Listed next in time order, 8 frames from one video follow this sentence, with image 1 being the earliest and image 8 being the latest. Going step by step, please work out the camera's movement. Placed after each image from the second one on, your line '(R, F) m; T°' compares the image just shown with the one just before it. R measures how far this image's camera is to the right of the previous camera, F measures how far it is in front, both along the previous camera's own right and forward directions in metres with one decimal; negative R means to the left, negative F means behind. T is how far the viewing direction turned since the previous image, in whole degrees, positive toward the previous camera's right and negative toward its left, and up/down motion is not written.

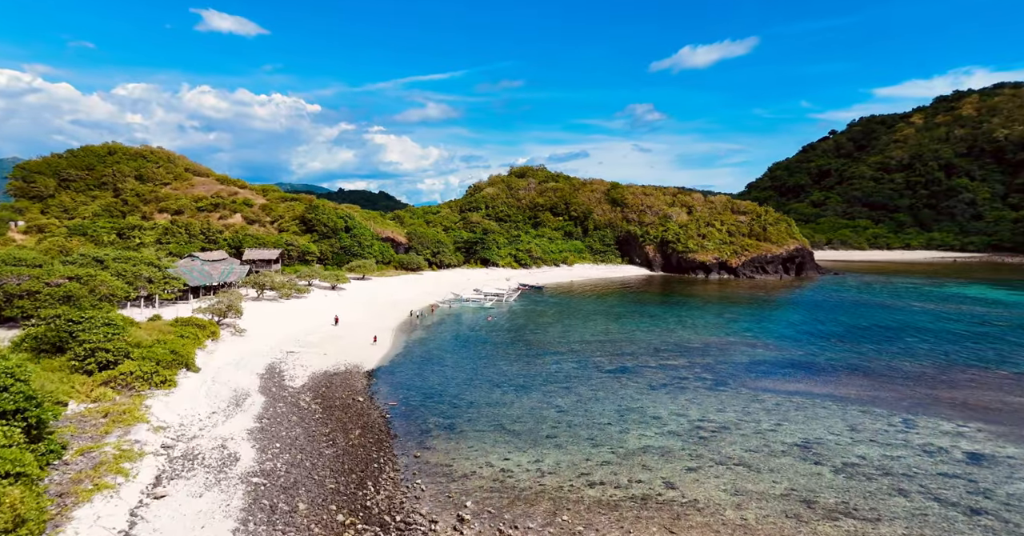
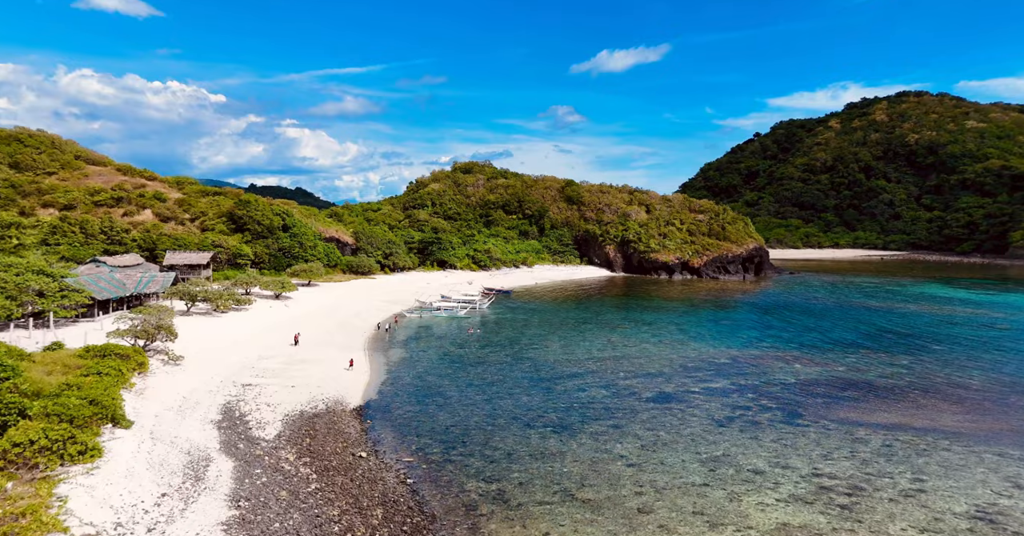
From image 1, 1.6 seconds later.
(-3.8, +5.1) m; +7°
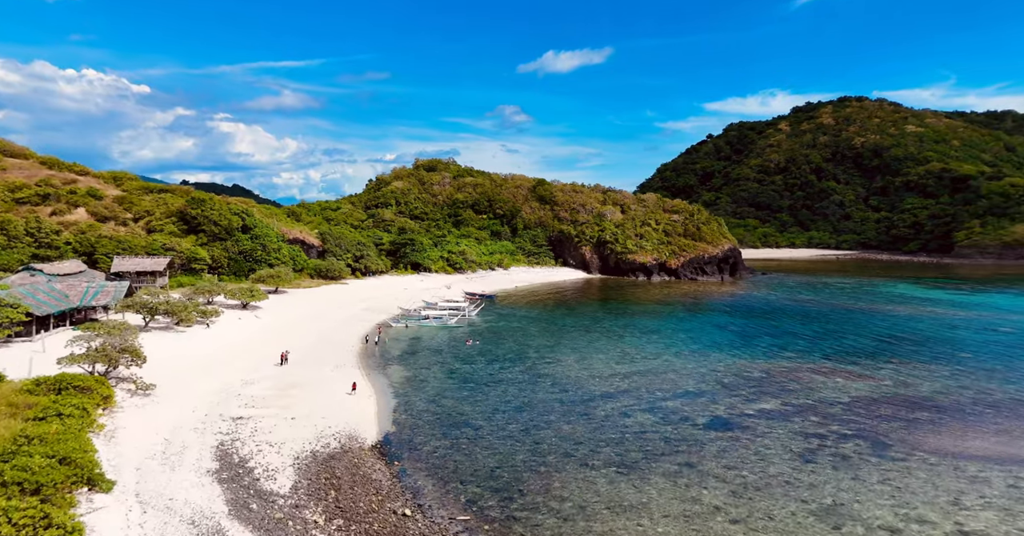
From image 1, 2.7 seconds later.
(-3.4, +3.1) m; +5°
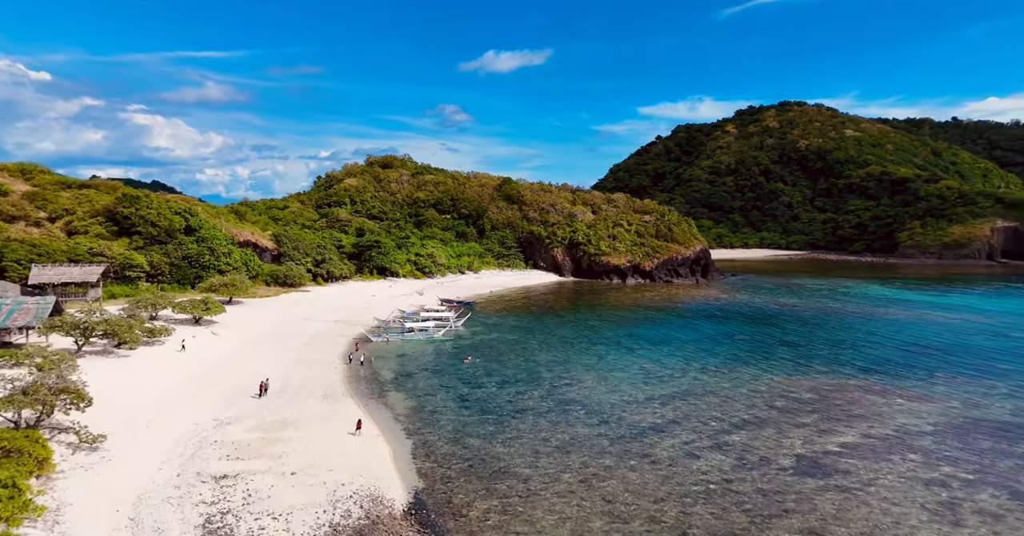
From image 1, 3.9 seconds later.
(-3.6, +4.2) m; +6°
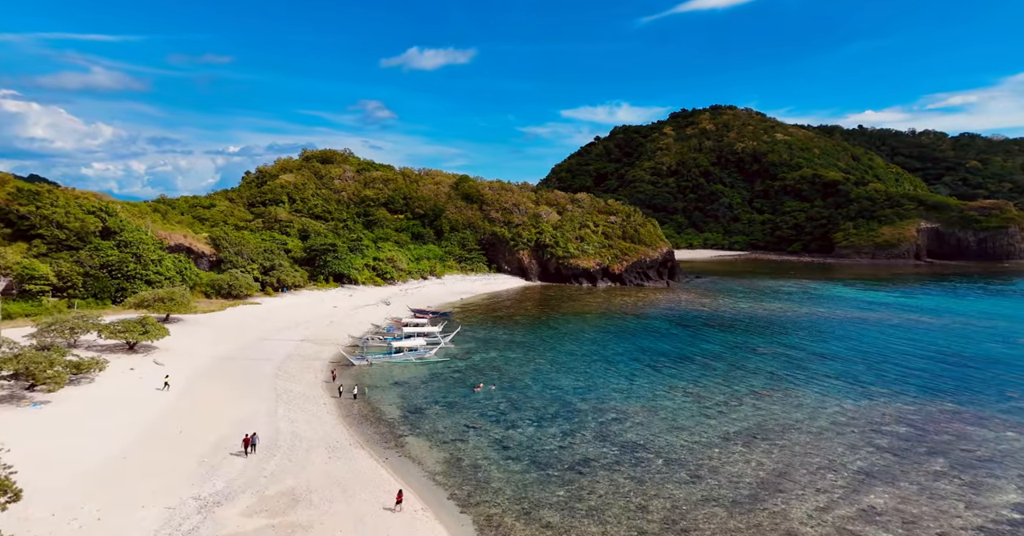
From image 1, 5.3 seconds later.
(-4.8, +5.3) m; +7°
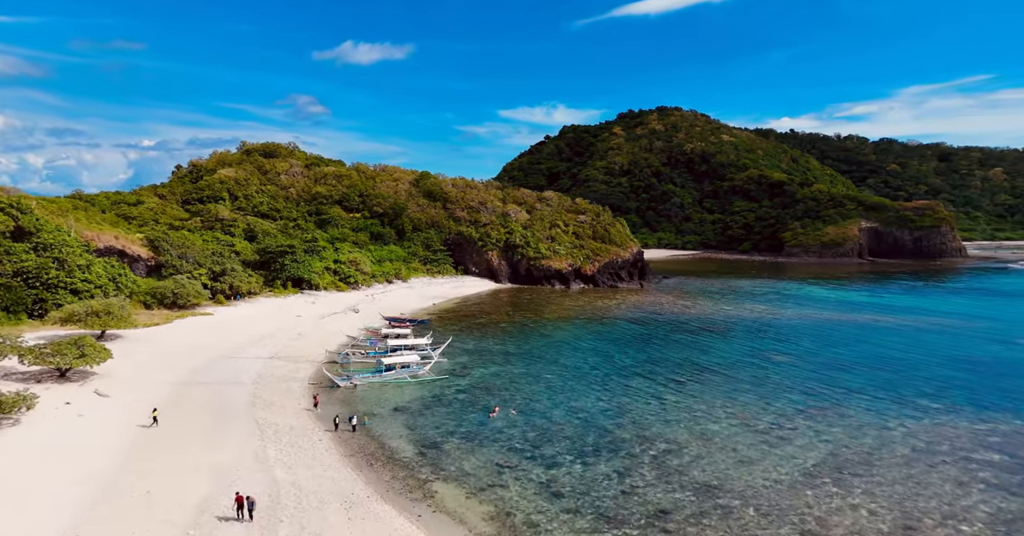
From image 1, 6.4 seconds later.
(-3.7, +4.1) m; +6°
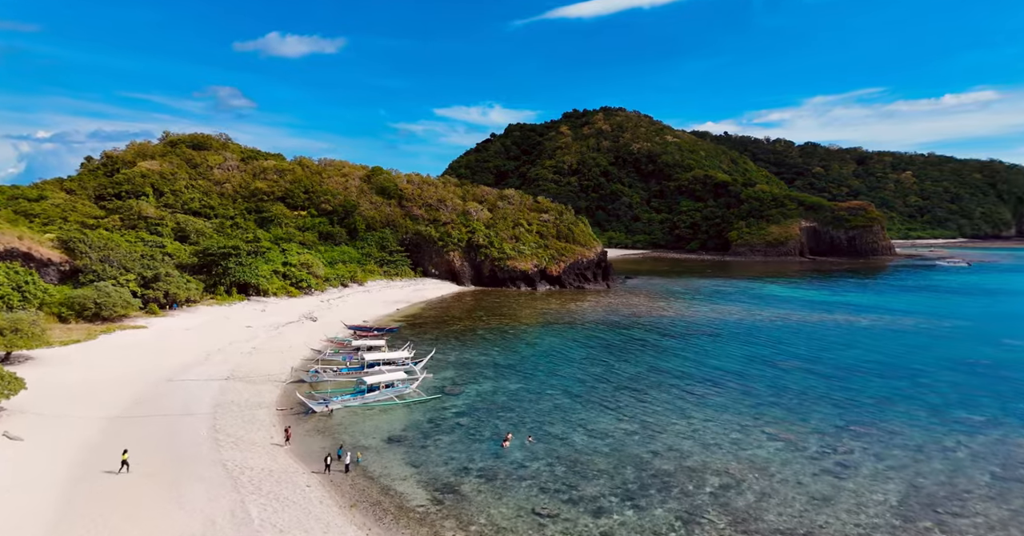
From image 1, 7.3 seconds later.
(-3.1, +4.0) m; +6°
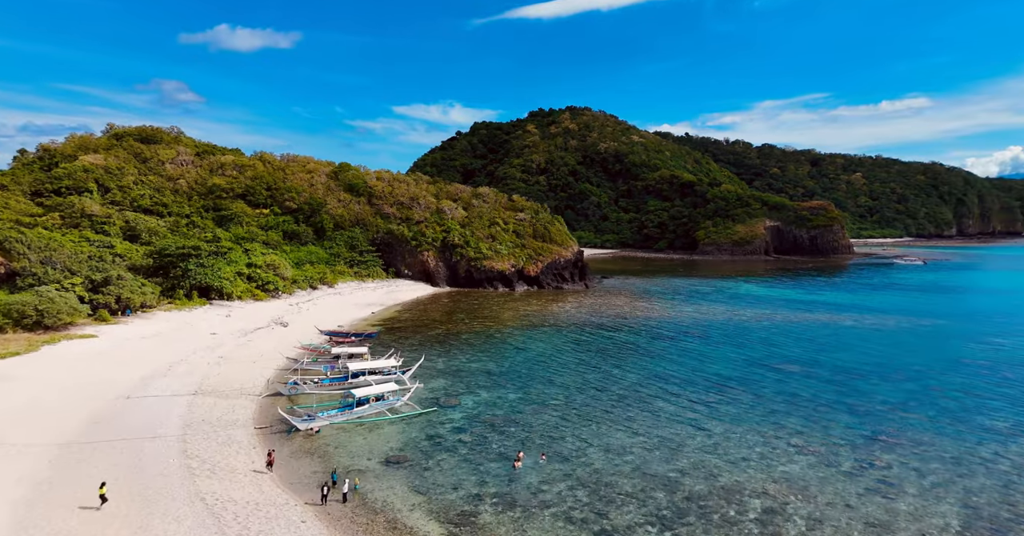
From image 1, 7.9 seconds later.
(-1.8, +2.4) m; +4°
